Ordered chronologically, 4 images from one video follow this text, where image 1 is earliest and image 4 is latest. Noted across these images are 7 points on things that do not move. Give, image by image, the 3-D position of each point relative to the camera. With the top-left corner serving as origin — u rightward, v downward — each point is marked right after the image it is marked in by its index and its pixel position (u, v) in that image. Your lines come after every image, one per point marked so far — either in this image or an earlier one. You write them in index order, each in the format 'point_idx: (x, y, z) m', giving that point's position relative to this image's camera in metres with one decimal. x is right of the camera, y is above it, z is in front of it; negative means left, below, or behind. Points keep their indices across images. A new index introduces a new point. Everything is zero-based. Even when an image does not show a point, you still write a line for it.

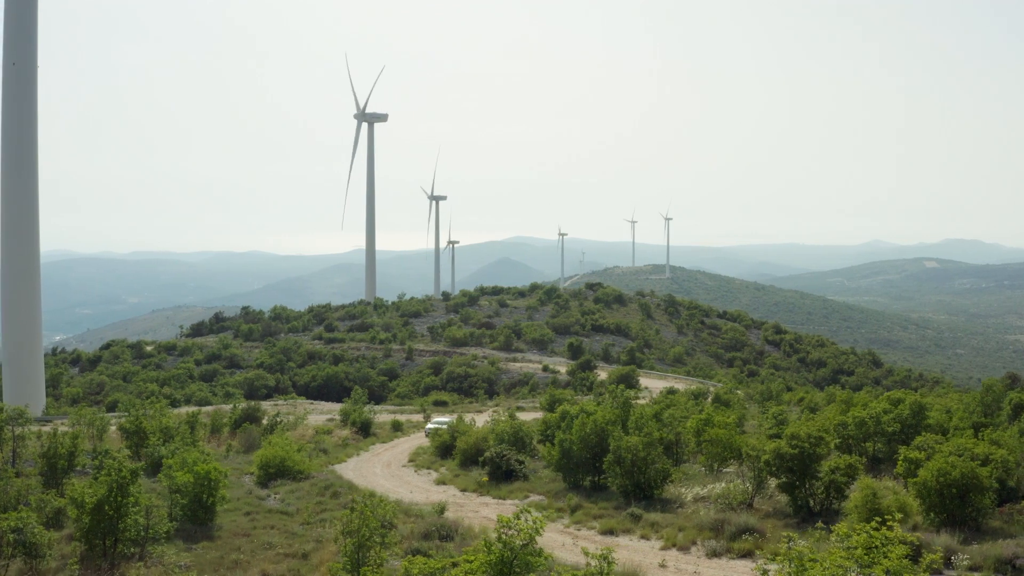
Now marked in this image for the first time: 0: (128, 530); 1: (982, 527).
0: (-7.5, -4.7, +15.7) m
1: (+9.5, -4.8, +16.1) m
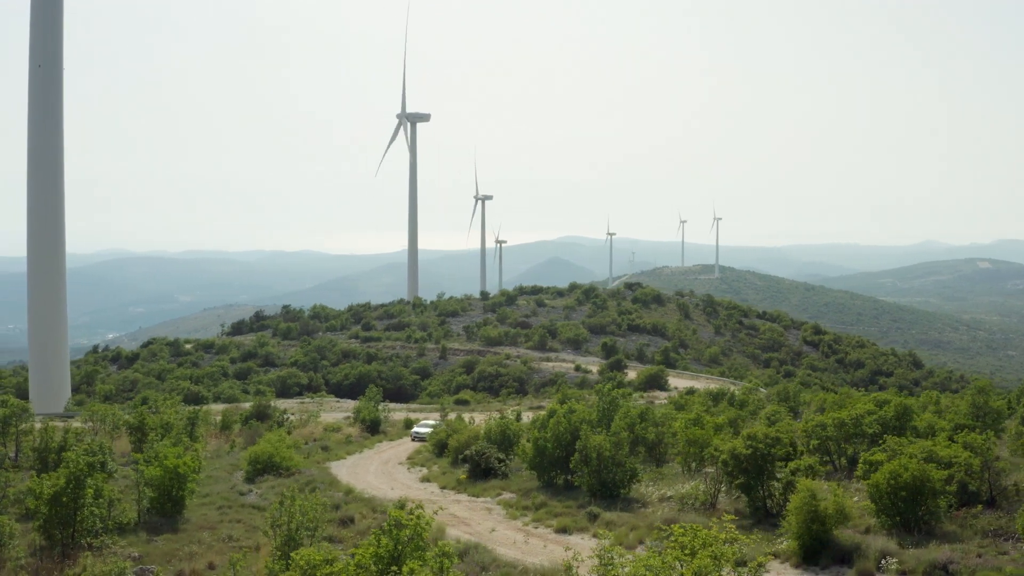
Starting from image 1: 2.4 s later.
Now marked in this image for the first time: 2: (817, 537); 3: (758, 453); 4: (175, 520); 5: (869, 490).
0: (-8.6, -4.7, +16.2) m
1: (+8.4, -4.8, +15.8) m
2: (+5.5, -4.5, +14.4) m
3: (+5.5, -3.7, +18.0) m
4: (-8.1, -5.6, +19.2) m
5: (+7.4, -4.2, +16.5) m
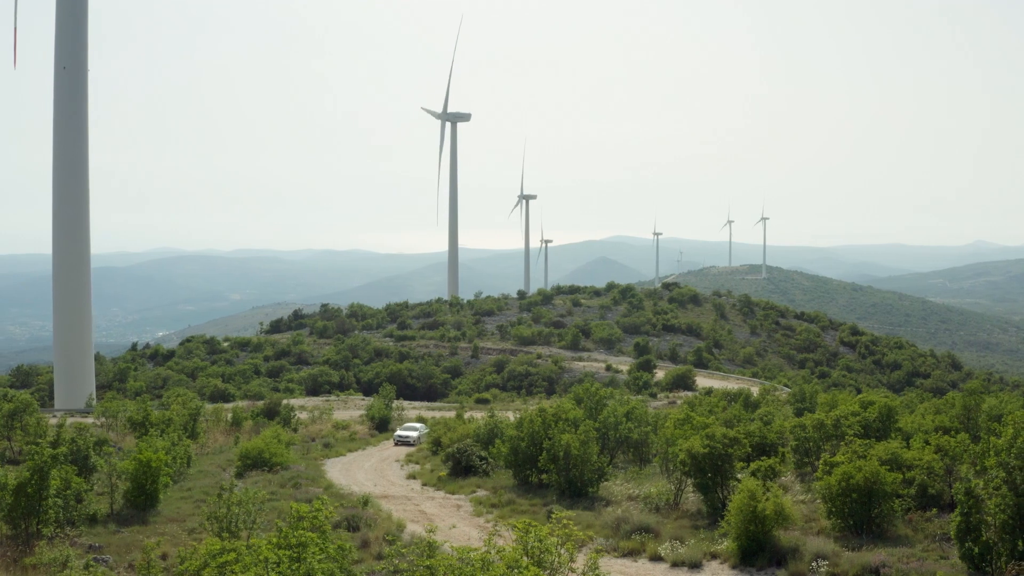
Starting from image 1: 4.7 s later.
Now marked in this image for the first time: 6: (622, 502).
0: (-9.7, -4.7, +16.7) m
1: (+7.3, -4.8, +15.6) m
2: (+4.3, -4.5, +14.3) m
3: (+4.6, -3.7, +17.9) m
4: (-9.0, -5.5, +19.7) m
5: (+6.3, -4.1, +16.3) m
6: (+2.8, -5.3, +19.9) m
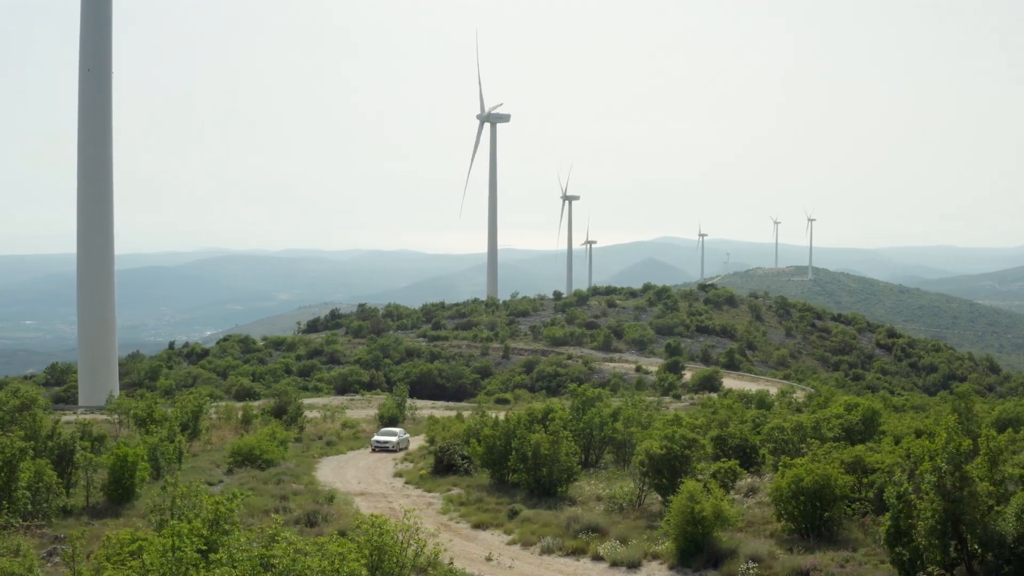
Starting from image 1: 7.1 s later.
0: (-10.7, -4.6, +17.2) m
1: (+6.3, -4.8, +15.4) m
2: (+3.3, -4.5, +14.2) m
3: (+3.6, -3.7, +17.8) m
4: (-9.8, -5.5, +20.2) m
5: (+5.3, -4.2, +16.1) m
6: (+1.9, -5.4, +19.9) m
